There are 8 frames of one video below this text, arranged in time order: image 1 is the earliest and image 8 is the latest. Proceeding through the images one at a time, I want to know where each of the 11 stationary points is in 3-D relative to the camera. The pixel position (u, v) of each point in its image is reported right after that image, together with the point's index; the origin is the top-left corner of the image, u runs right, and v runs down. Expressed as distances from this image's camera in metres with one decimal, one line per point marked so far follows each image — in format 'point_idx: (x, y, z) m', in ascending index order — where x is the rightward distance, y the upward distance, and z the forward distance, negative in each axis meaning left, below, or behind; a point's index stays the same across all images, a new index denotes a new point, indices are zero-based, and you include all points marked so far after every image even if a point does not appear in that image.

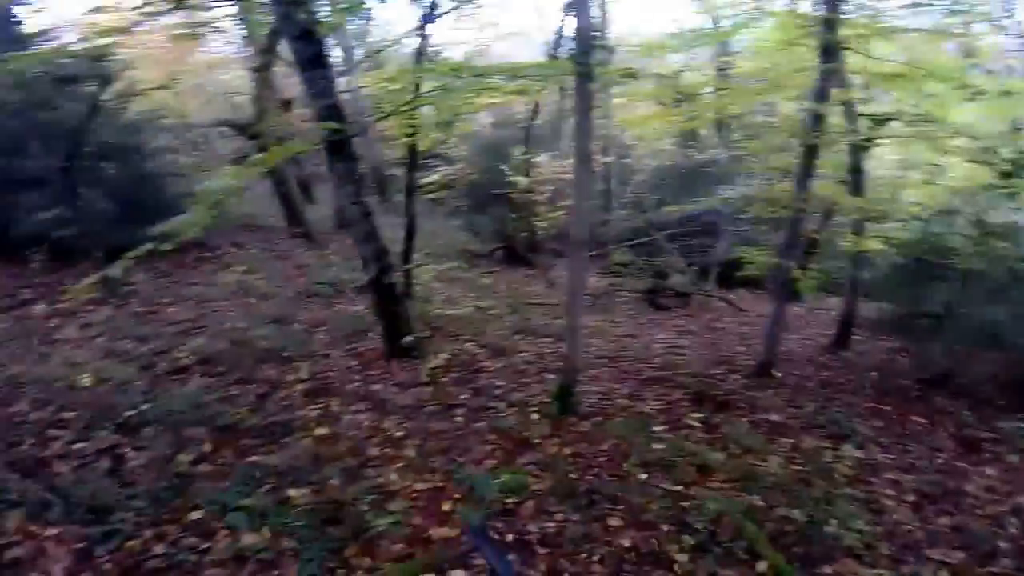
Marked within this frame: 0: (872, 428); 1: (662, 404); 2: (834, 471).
0: (+3.9, -1.5, +7.7) m
1: (+1.8, -1.4, +8.2) m
2: (+3.0, -1.7, +6.6) m
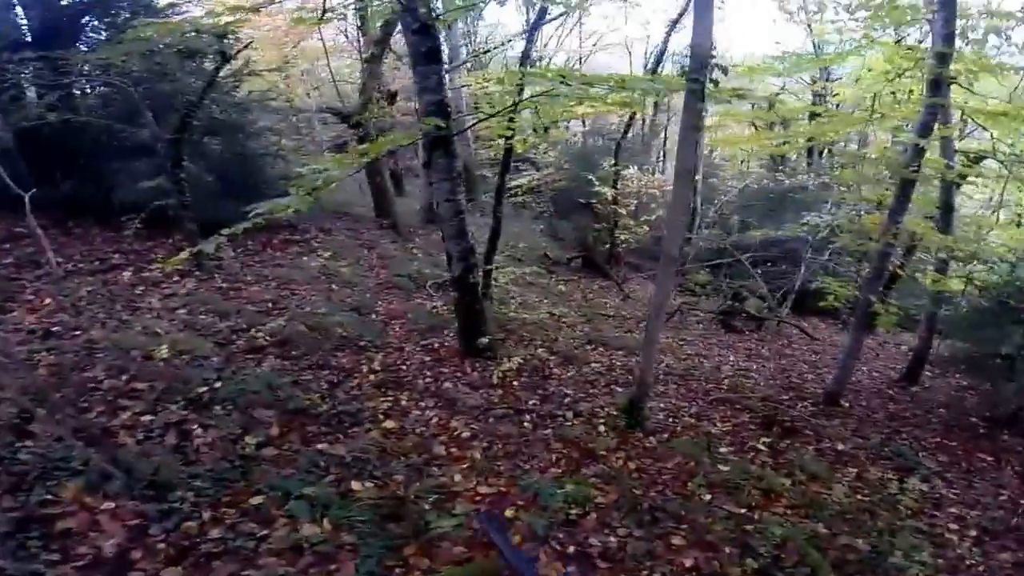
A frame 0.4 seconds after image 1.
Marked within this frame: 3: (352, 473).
0: (+4.7, -1.9, +7.6) m
1: (+2.5, -1.7, +8.2) m
2: (+3.7, -2.0, +6.5) m
3: (-1.5, -1.6, +6.2) m
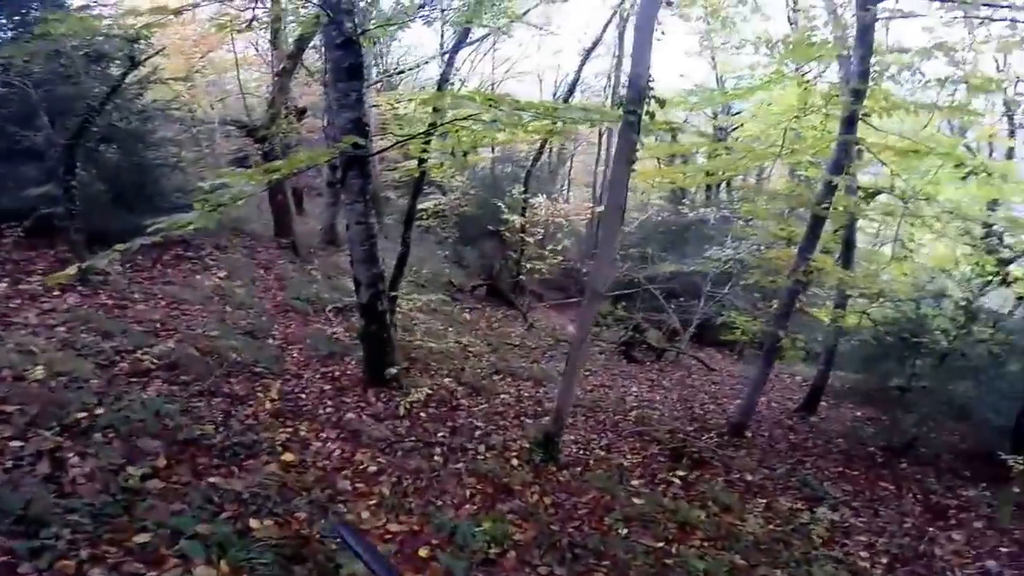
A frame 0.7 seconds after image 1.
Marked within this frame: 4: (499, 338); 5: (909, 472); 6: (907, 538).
0: (+3.7, -2.3, +7.8) m
1: (+1.6, -2.0, +8.2) m
2: (+2.9, -2.4, +6.7) m
3: (-2.2, -1.8, +5.7) m
4: (-0.4, -1.0, +13.6) m
5: (+4.6, -2.2, +8.4) m
6: (+3.7, -2.4, +6.5) m
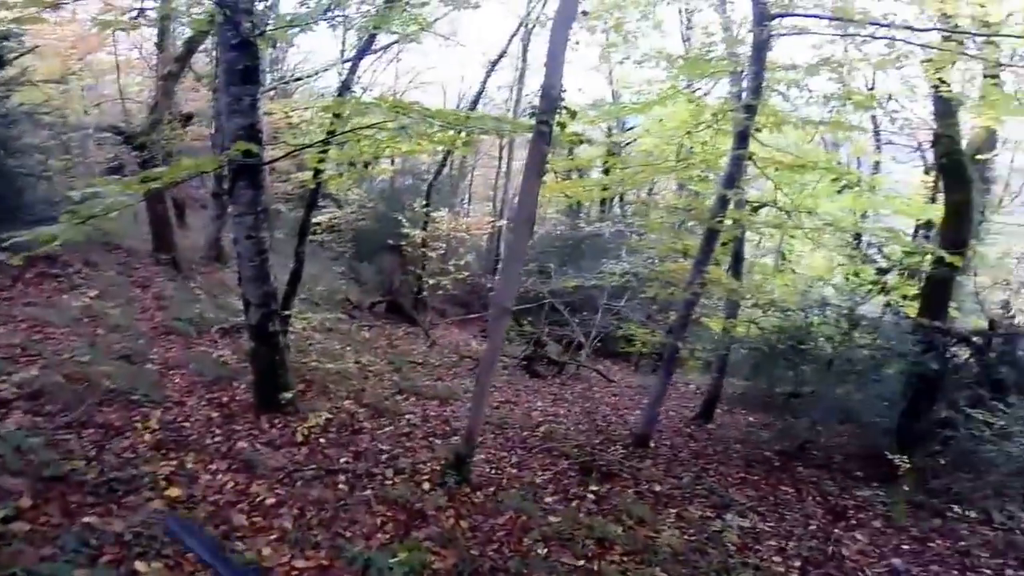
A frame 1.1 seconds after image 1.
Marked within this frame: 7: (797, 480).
0: (+2.7, -2.4, +8.1) m
1: (+0.5, -2.2, +8.2) m
2: (+2.1, -2.5, +6.8) m
3: (-2.8, -2.0, +5.1) m
4: (-2.2, -1.3, +13.2) m
5: (+3.5, -2.3, +8.8) m
6: (+3.0, -2.5, +6.7) m
7: (+3.4, -2.3, +8.7) m
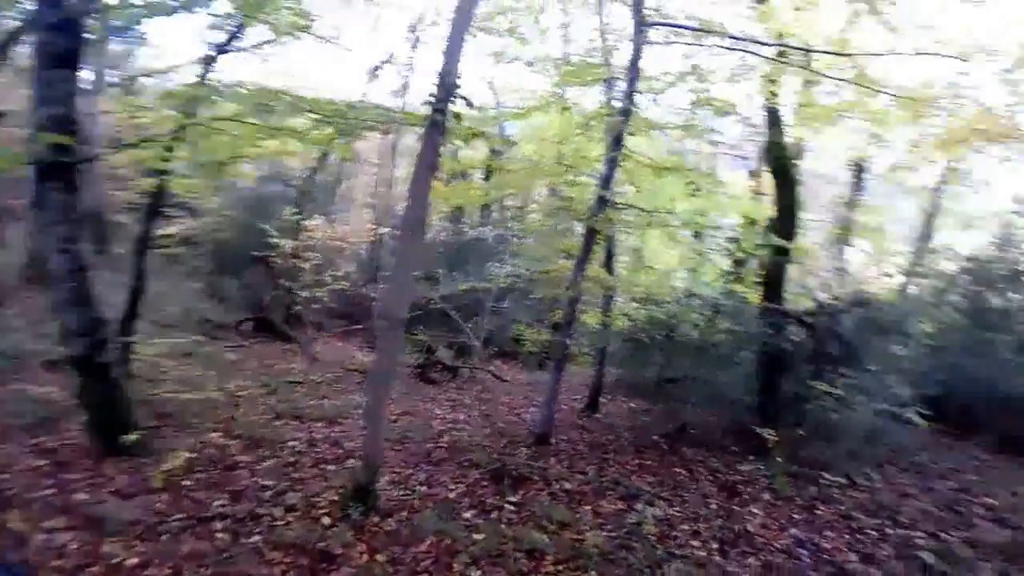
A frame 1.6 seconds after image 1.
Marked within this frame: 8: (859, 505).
0: (+1.7, -2.4, +8.4) m
1: (-0.5, -2.3, +8.1) m
2: (+1.3, -2.5, +7.1) m
3: (-3.1, -2.2, +4.4) m
4: (-4.2, -1.6, +12.5) m
5: (+2.3, -2.2, +9.3) m
6: (+2.2, -2.5, +7.2) m
7: (+2.2, -2.3, +9.1) m
8: (+3.7, -2.4, +7.4) m
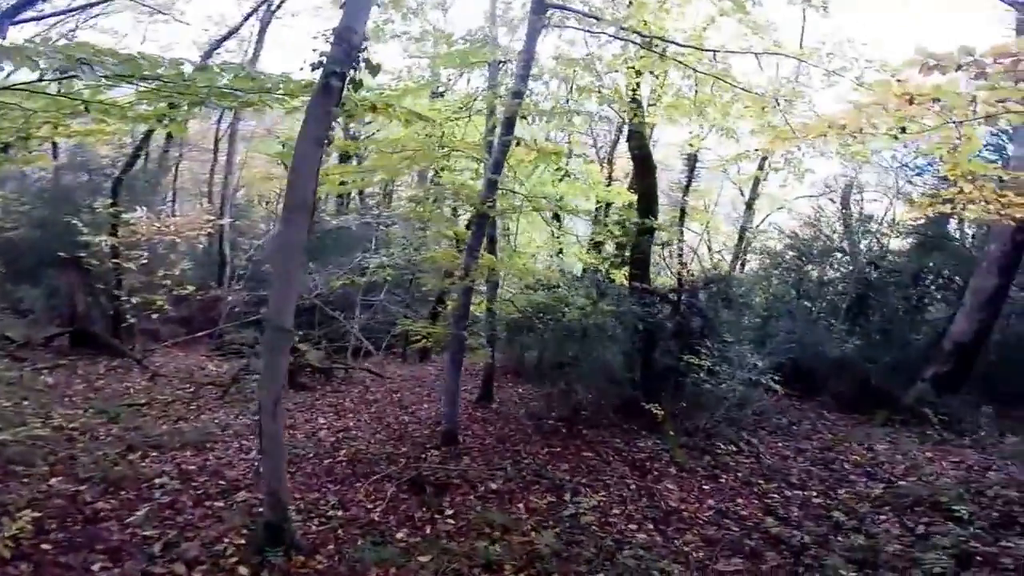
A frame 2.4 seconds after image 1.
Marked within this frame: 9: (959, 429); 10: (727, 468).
0: (+0.6, -2.2, +8.5) m
1: (-1.4, -2.2, +7.6) m
2: (+0.6, -2.4, +7.1) m
3: (-2.9, -2.4, +3.3) m
4: (-6.2, -1.7, +10.8) m
5: (+1.0, -2.1, +9.5) m
6: (+1.5, -2.3, +7.4) m
7: (+1.0, -2.1, +9.3) m
8: (+2.9, -2.1, +8.1) m
9: (+5.4, -1.8, +8.3) m
10: (+2.5, -2.2, +8.1) m
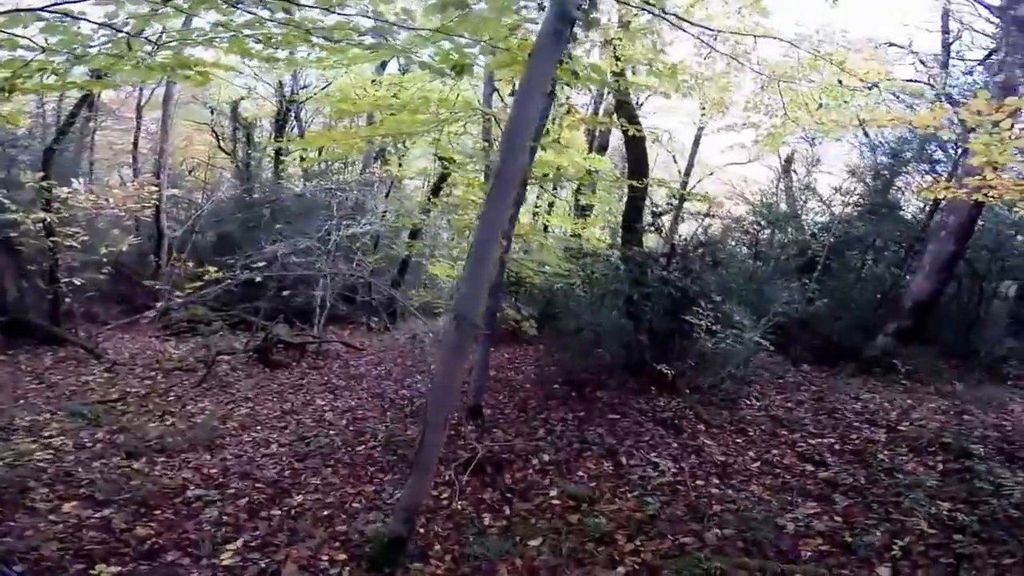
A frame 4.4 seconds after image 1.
0: (+1.2, -1.9, +9.1) m
1: (-0.6, -2.1, +7.7) m
2: (+1.5, -2.2, +7.7) m
3: (-1.2, -2.6, +3.3) m
4: (-6.0, -1.5, +9.8) m
5: (+1.3, -1.6, +10.1) m
6: (+2.2, -2.0, +8.2) m
7: (+1.3, -1.7, +9.9) m
8: (+3.4, -1.8, +9.1) m
9: (+5.9, -1.3, +9.9) m
10: (+3.1, -1.8, +9.1) m
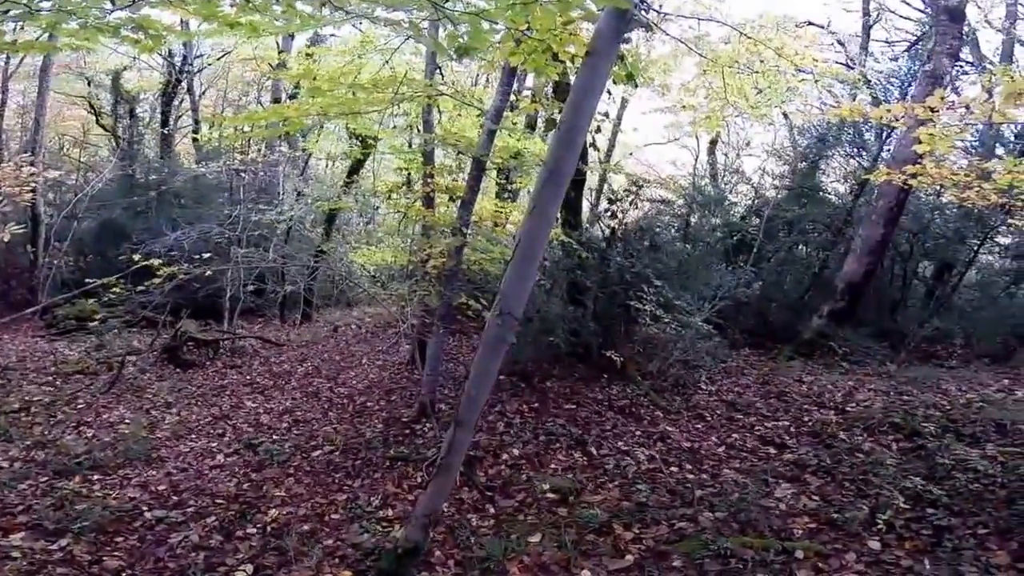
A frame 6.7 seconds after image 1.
0: (+0.7, -1.8, +9.1) m
1: (-0.8, -2.0, +7.5) m
2: (+1.3, -2.1, +7.8) m
3: (-0.6, -2.7, +3.0) m
4: (-6.5, -1.4, +8.6) m
5: (+0.7, -1.5, +10.2) m
6: (+1.9, -1.9, +8.4) m
7: (+0.7, -1.6, +10.0) m
8: (+2.9, -1.6, +9.6) m
9: (+5.2, -1.1, +10.7) m
10: (+2.6, -1.7, +9.5) m
